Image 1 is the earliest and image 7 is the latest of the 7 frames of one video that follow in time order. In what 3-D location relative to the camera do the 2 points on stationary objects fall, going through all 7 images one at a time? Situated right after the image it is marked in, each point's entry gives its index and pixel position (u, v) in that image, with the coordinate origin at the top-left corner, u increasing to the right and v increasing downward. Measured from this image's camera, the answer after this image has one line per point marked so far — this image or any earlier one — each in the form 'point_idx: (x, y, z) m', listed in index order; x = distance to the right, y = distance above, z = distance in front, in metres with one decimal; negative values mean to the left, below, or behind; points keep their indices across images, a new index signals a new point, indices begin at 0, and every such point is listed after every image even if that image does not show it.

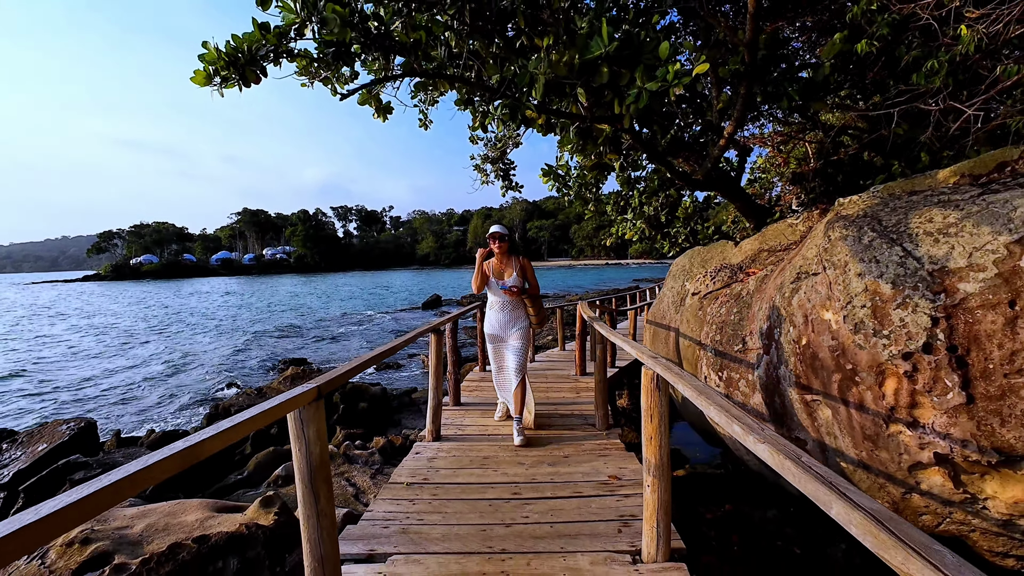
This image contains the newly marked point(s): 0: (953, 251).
0: (+2.1, +0.2, +2.3) m
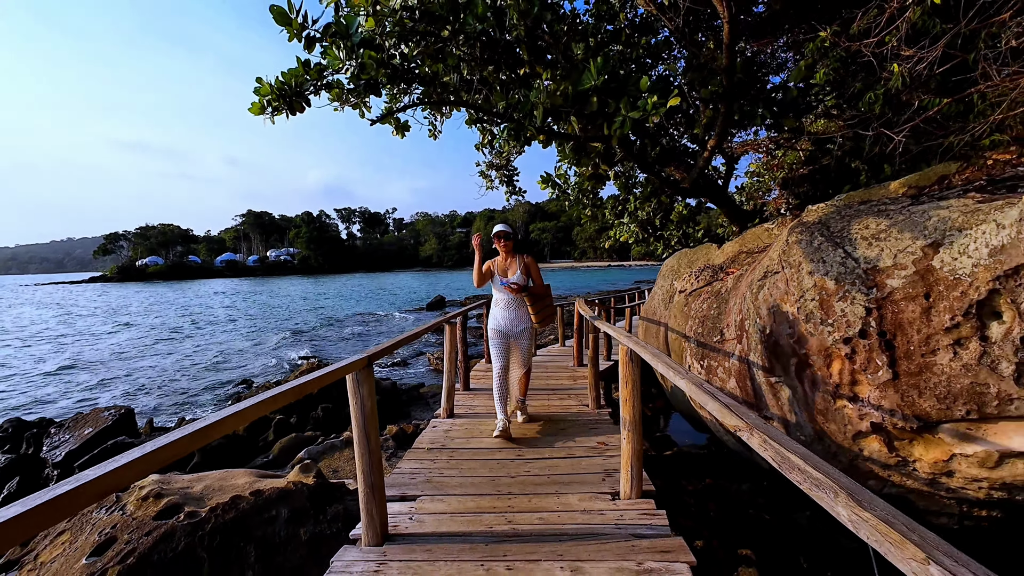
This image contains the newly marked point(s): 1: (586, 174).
0: (+2.2, +0.2, +2.8) m
1: (+0.8, +1.2, +5.0) m
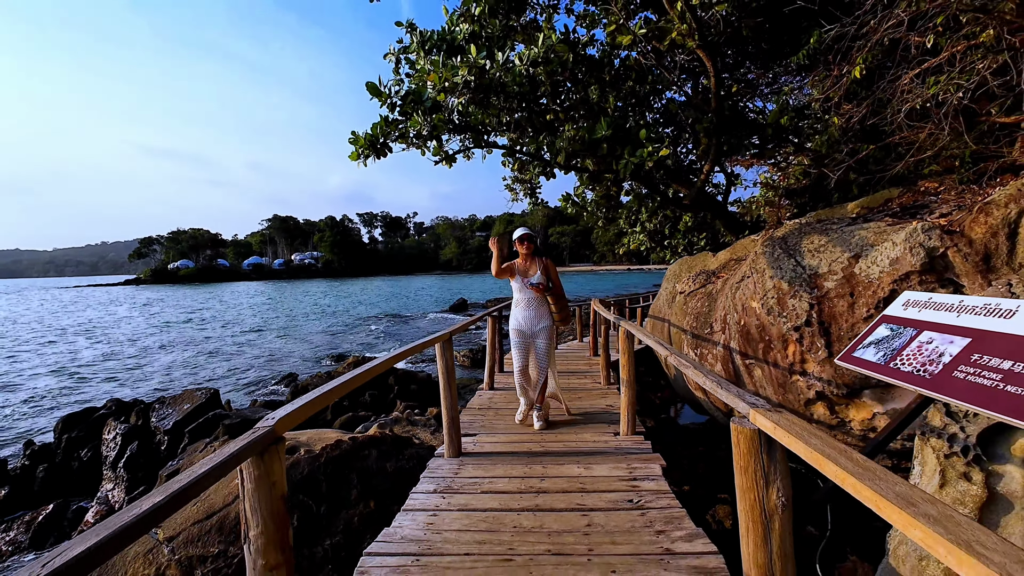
0: (+2.4, +0.2, +3.8) m
1: (+1.1, +1.2, +6.0) m
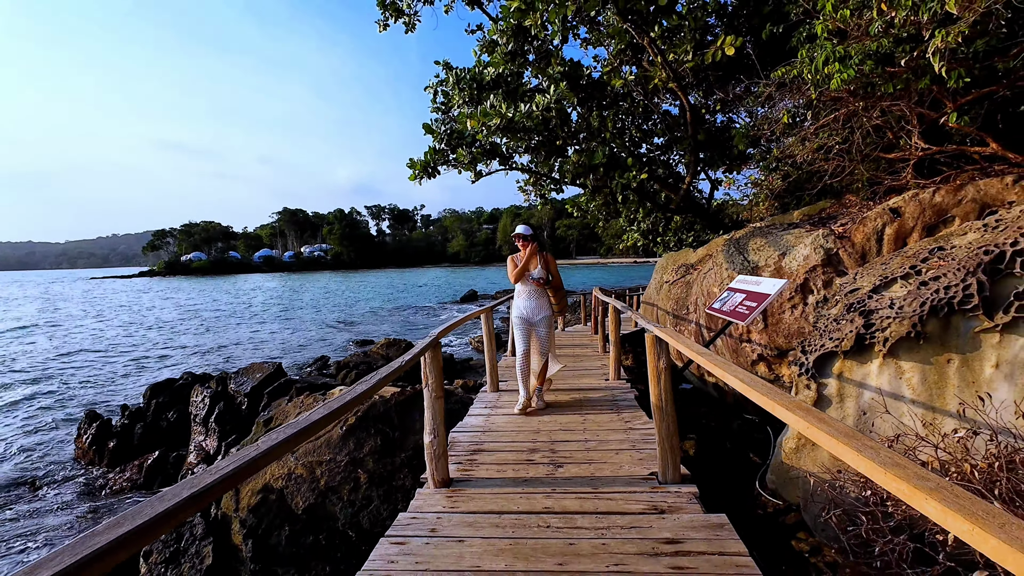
0: (+2.6, +0.3, +5.1) m
1: (+1.3, +1.3, +7.3) m
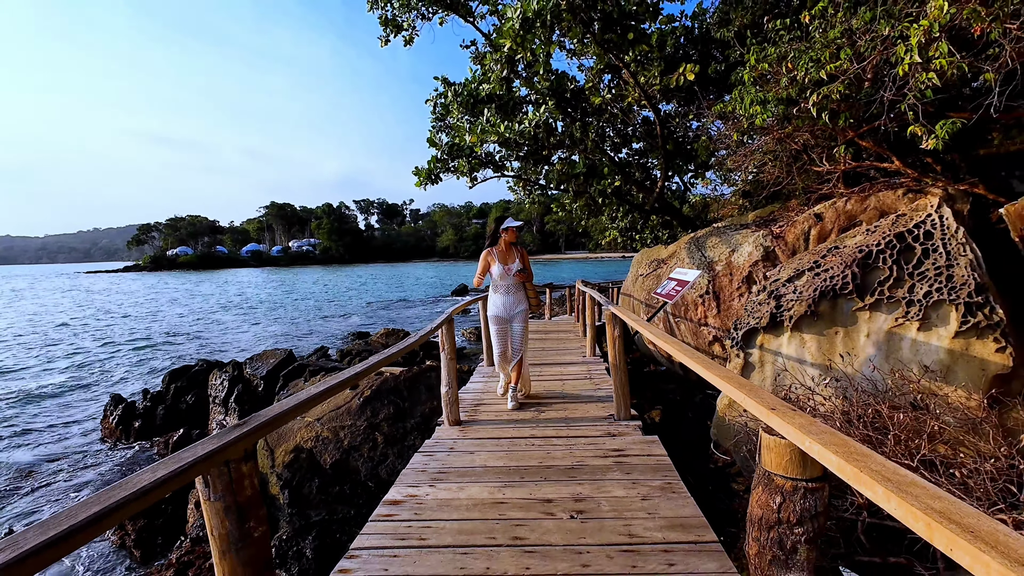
0: (+2.5, +0.4, +6.0) m
1: (+1.2, +1.4, +8.2) m
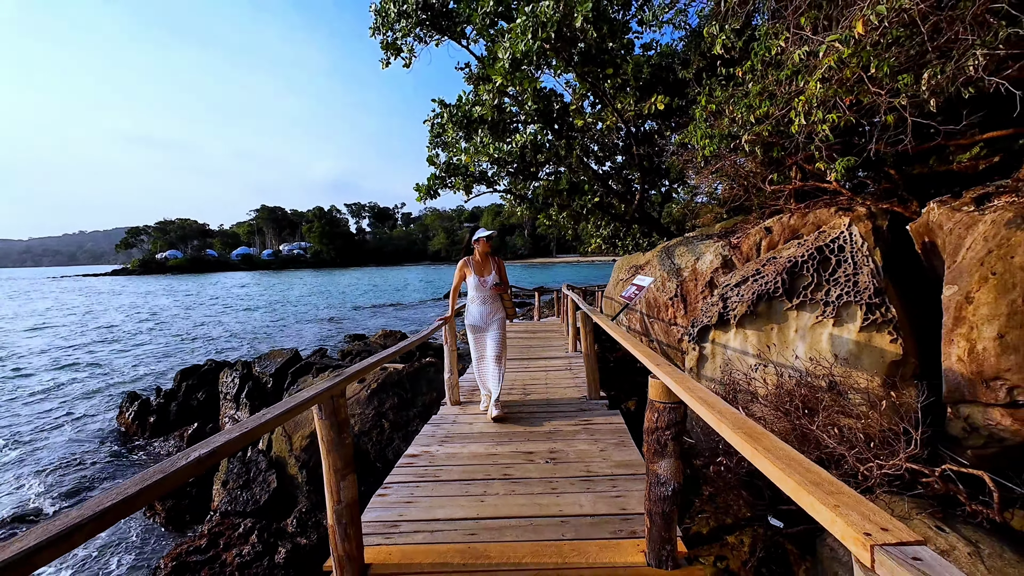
0: (+2.4, +0.4, +6.8) m
1: (+1.0, +1.4, +8.9) m
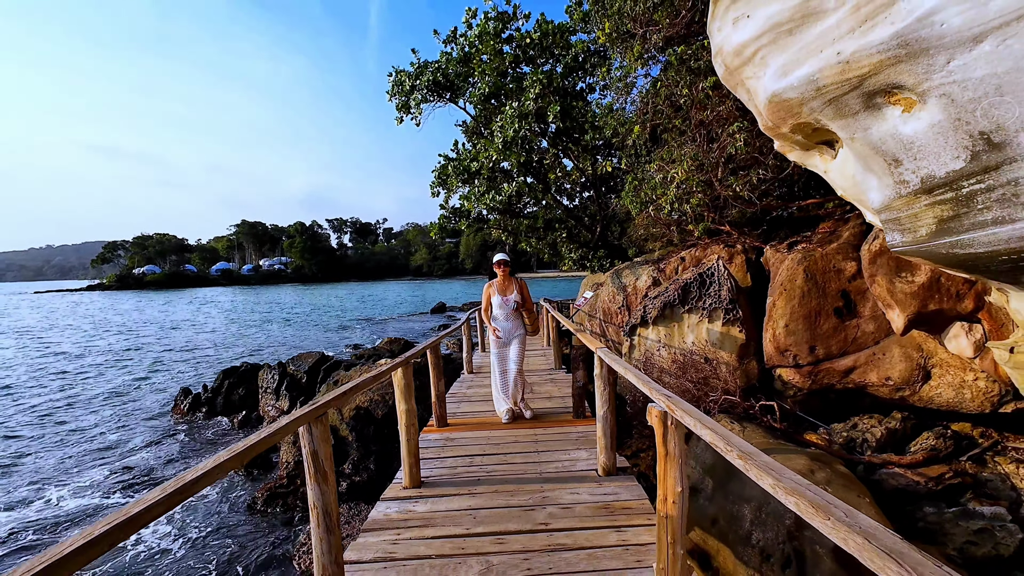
0: (+2.2, +0.1, +9.2) m
1: (+0.8, +1.1, +11.4) m
